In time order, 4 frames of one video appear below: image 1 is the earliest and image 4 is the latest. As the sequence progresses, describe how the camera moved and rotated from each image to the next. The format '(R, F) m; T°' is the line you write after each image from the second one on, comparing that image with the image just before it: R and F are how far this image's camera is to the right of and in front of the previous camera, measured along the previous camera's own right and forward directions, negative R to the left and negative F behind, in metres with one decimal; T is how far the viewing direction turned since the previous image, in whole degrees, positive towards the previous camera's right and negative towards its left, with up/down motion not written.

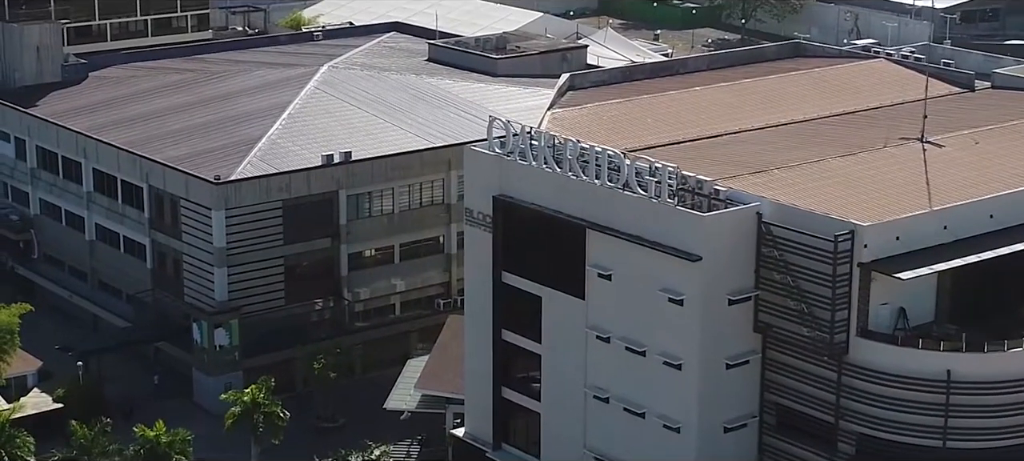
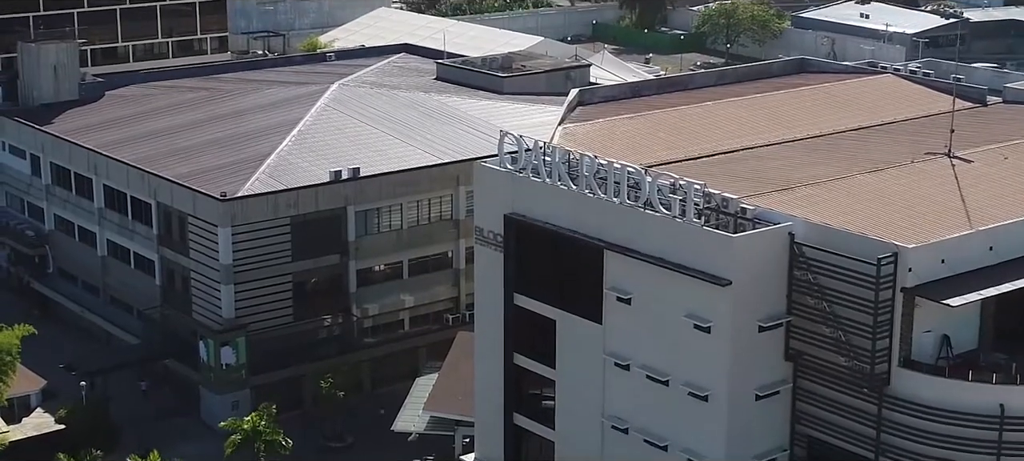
(-0.1, +1.8) m; 0°
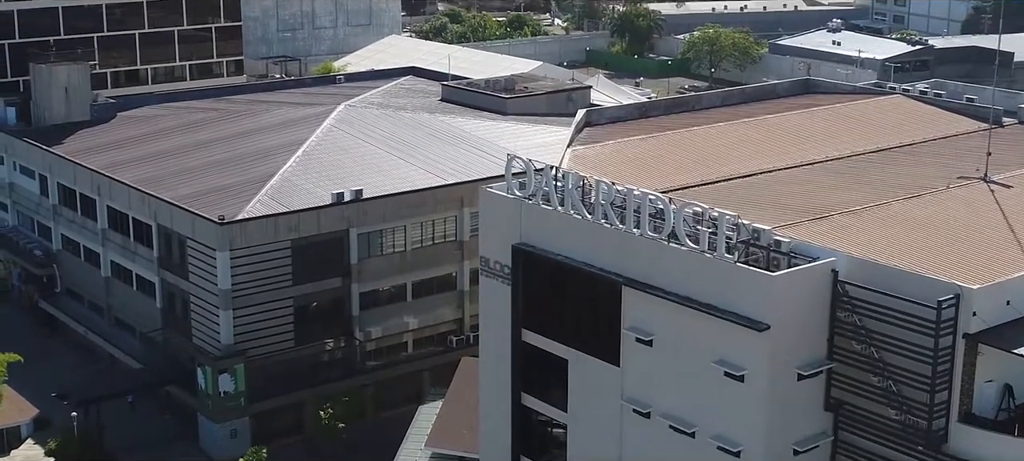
(-0.1, +2.7) m; 0°
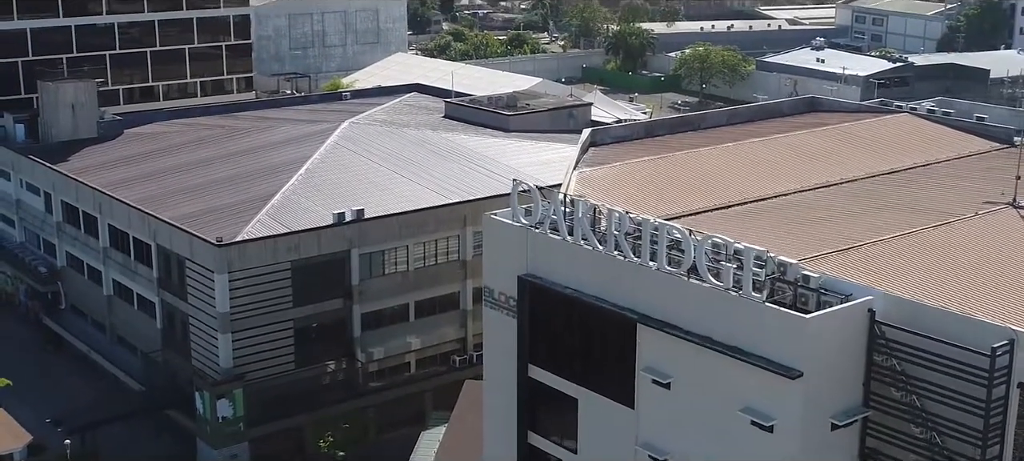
(-0.1, +2.0) m; 0°
